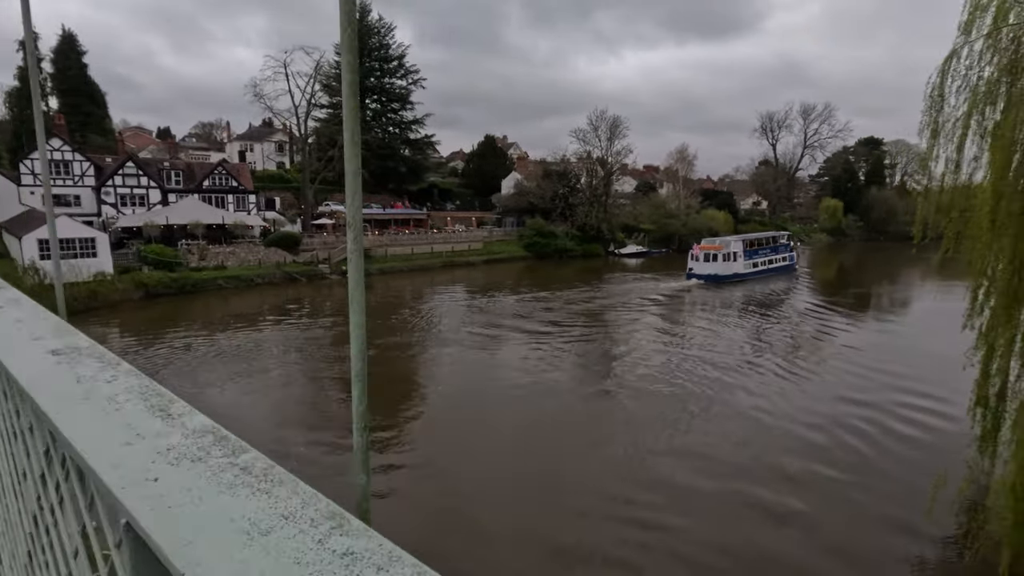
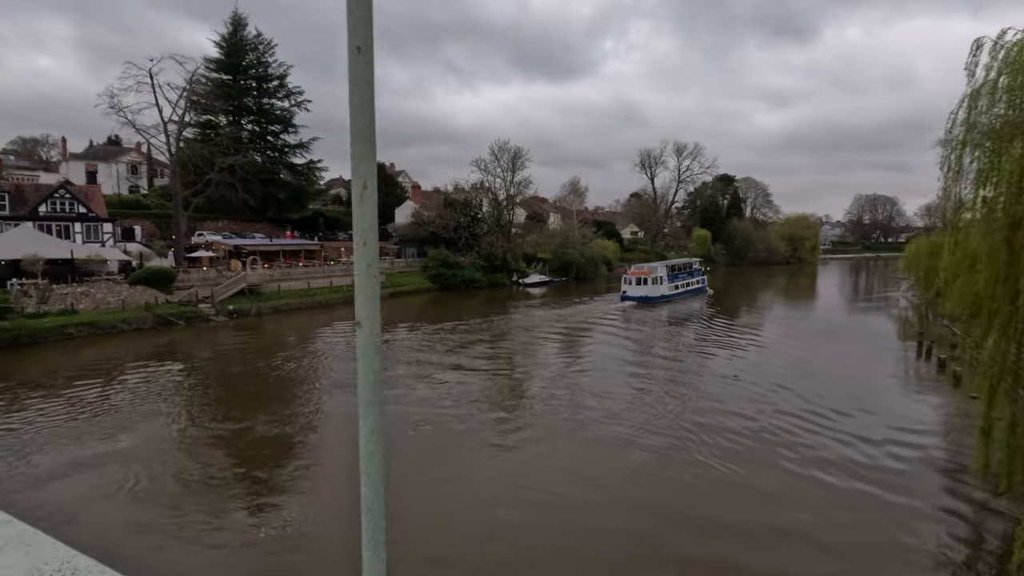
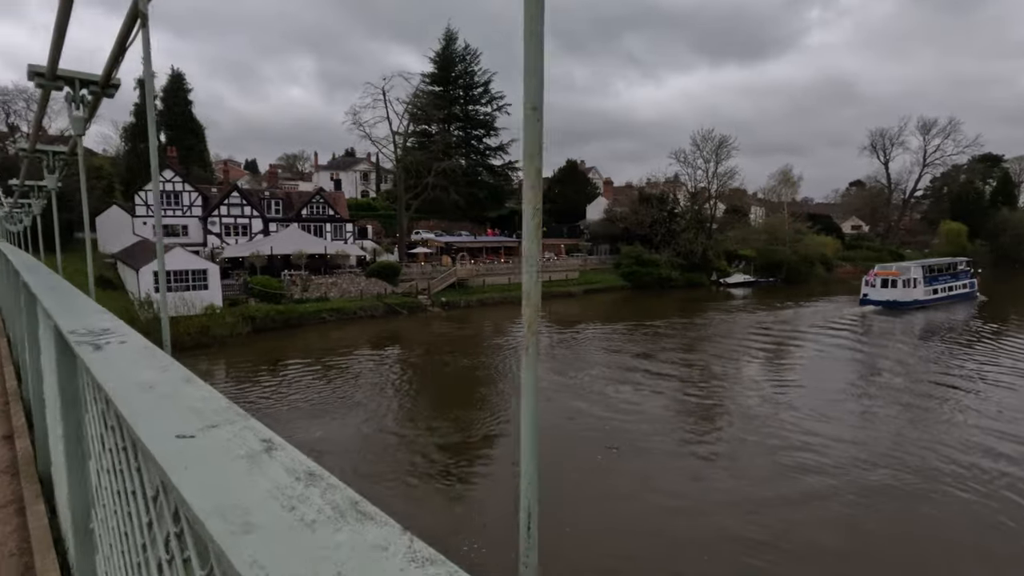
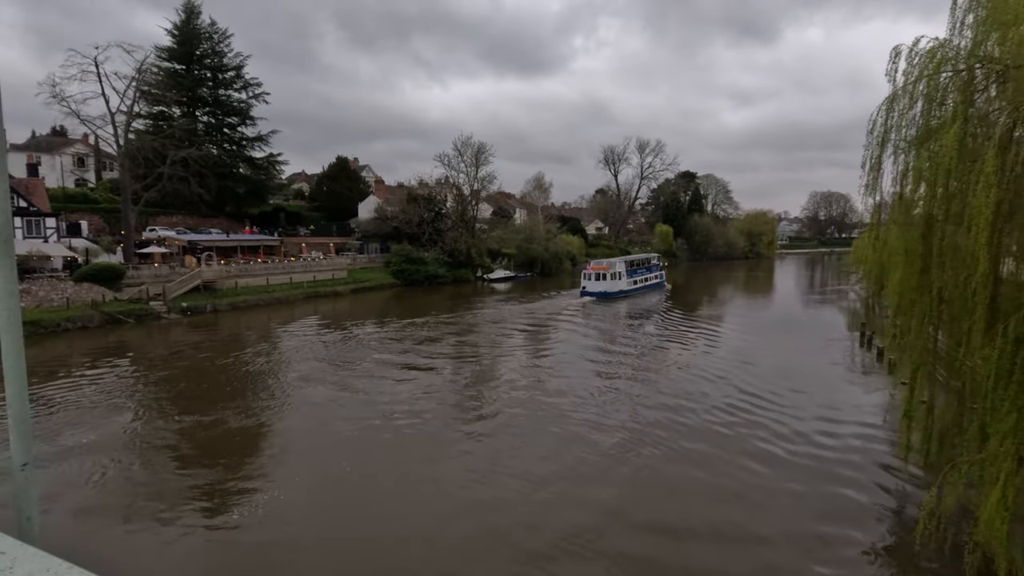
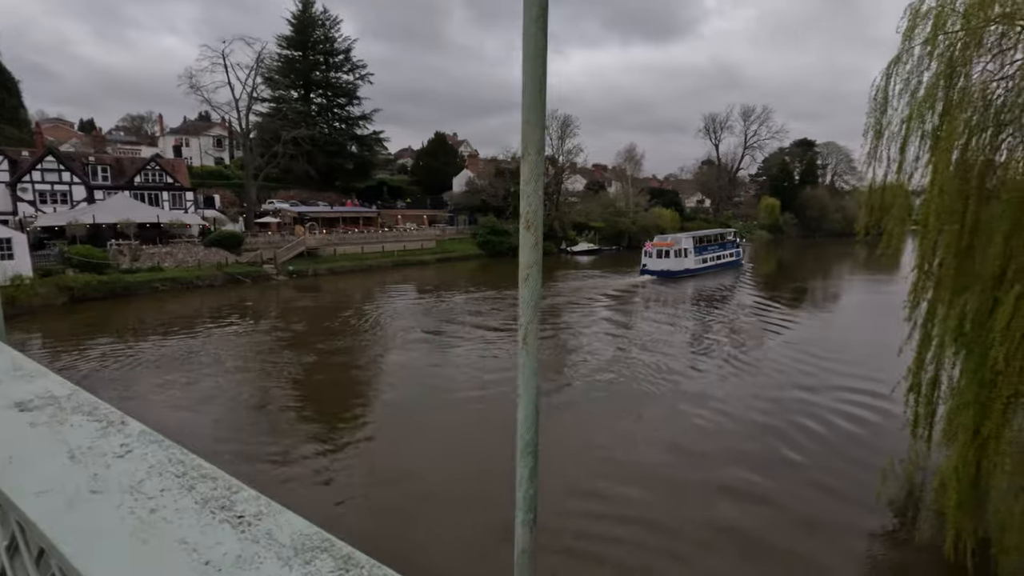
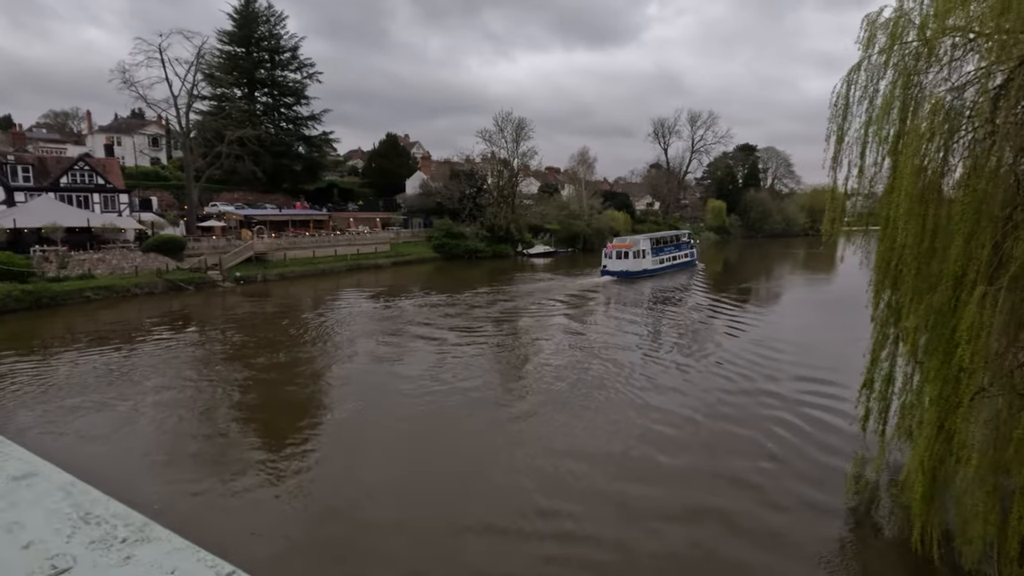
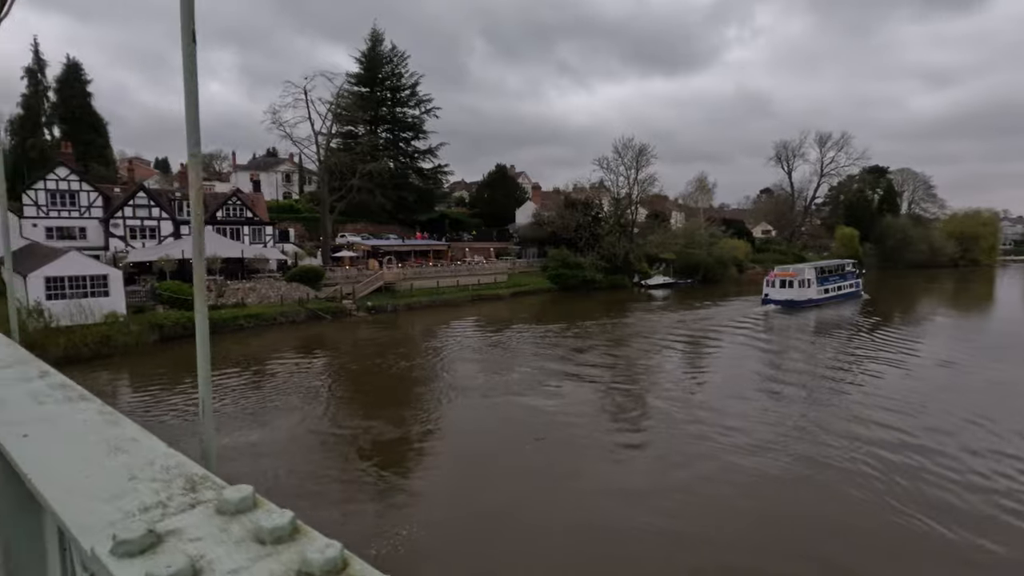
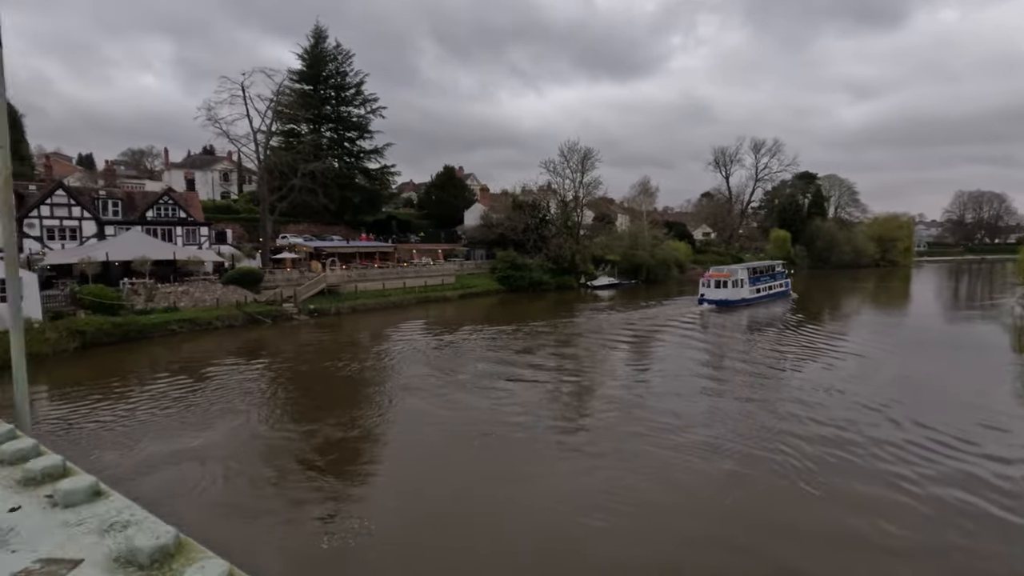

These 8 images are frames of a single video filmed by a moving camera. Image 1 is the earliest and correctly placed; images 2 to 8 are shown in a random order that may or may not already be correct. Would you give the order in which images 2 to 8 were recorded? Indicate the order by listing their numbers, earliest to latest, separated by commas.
5, 6, 4, 2, 8, 7, 3
